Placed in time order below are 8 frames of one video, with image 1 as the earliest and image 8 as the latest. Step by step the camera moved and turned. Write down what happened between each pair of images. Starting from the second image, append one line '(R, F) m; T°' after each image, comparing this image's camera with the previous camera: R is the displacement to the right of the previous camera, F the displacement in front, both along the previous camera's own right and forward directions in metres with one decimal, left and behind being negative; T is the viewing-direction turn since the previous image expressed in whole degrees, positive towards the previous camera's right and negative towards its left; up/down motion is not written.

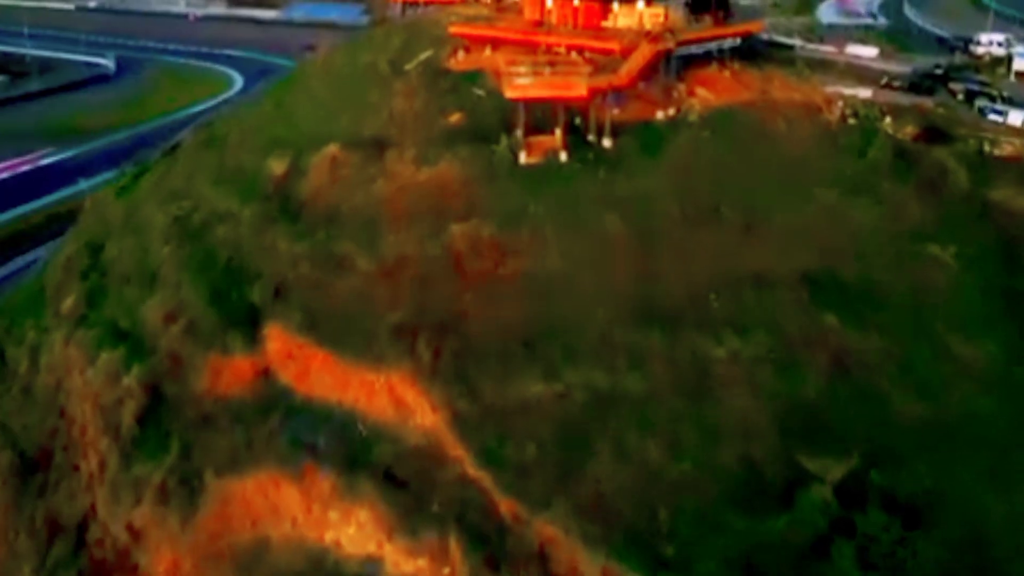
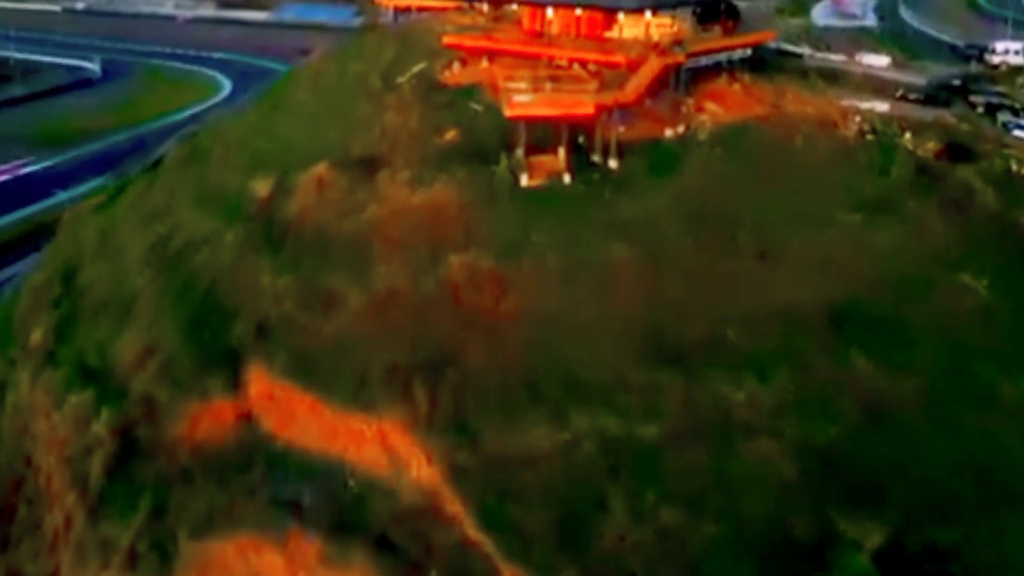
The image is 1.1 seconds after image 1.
(-0.1, +0.5) m; 0°
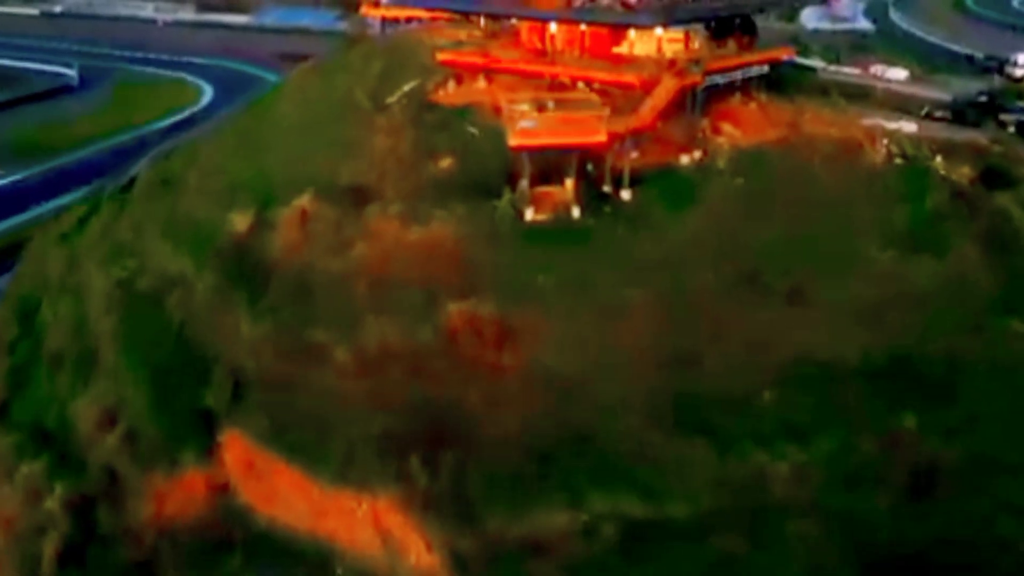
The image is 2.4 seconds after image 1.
(-0.1, +0.7) m; +1°
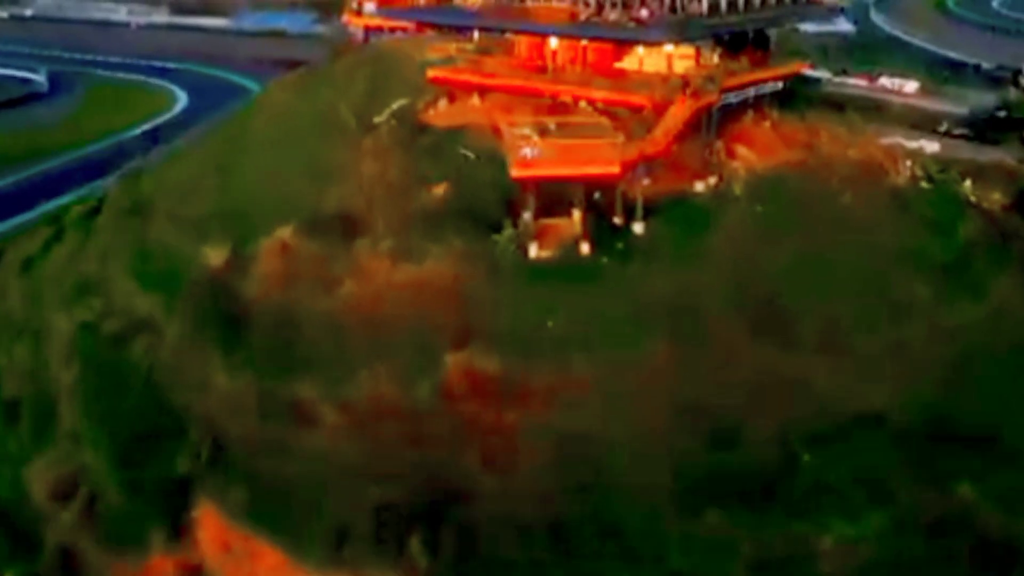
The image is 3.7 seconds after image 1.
(-0.1, +0.6) m; +1°
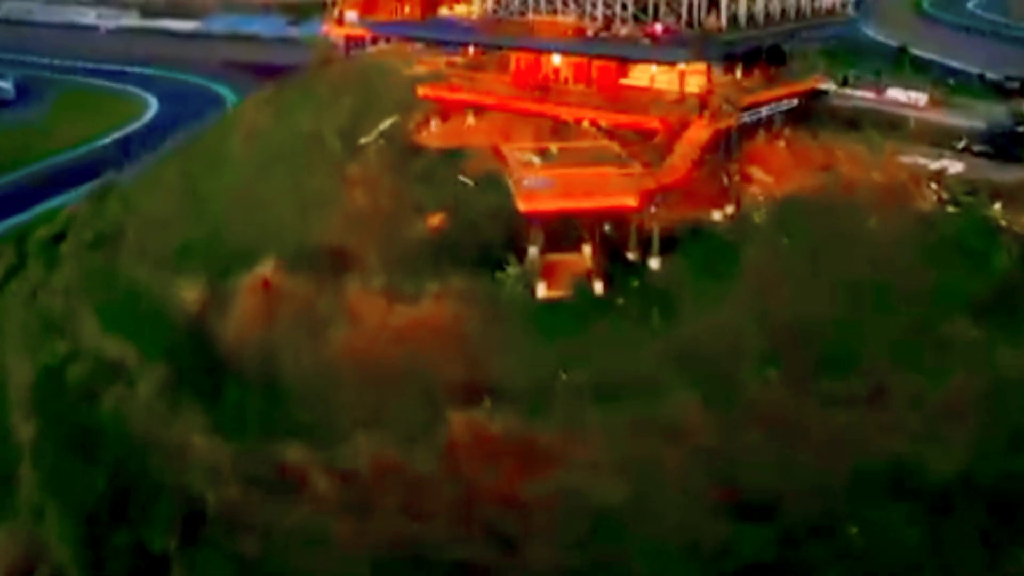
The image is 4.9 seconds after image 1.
(-0.2, +0.5) m; +1°
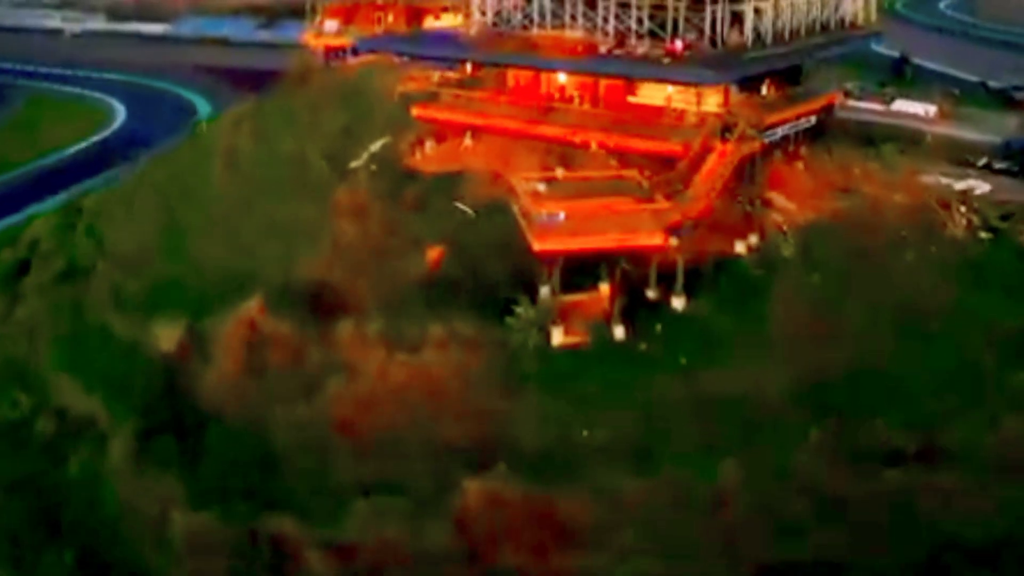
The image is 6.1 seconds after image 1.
(-0.2, +0.5) m; +1°
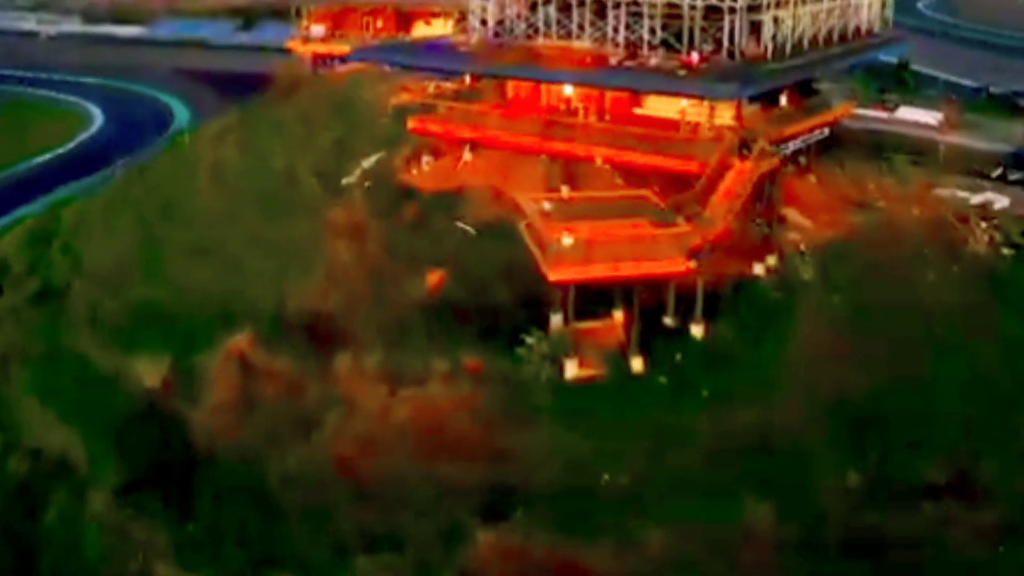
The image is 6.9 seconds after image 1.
(-0.1, +0.3) m; +1°
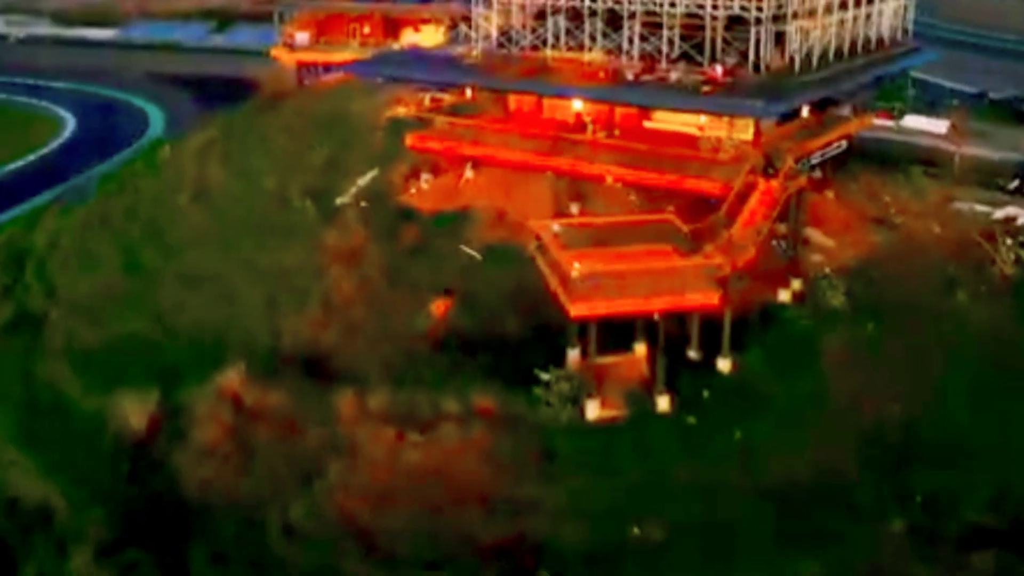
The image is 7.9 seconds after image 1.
(-0.2, +0.3) m; +1°
